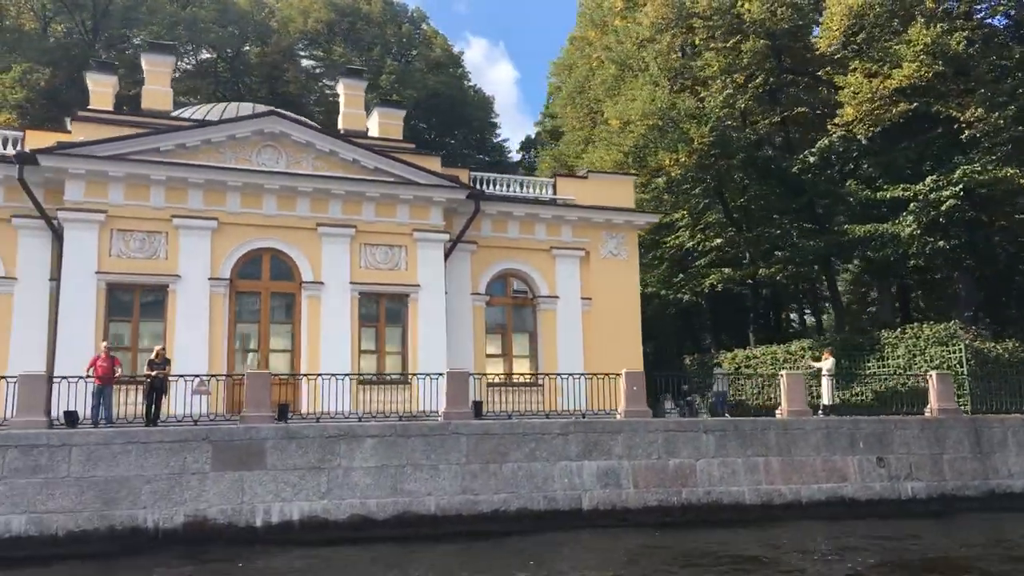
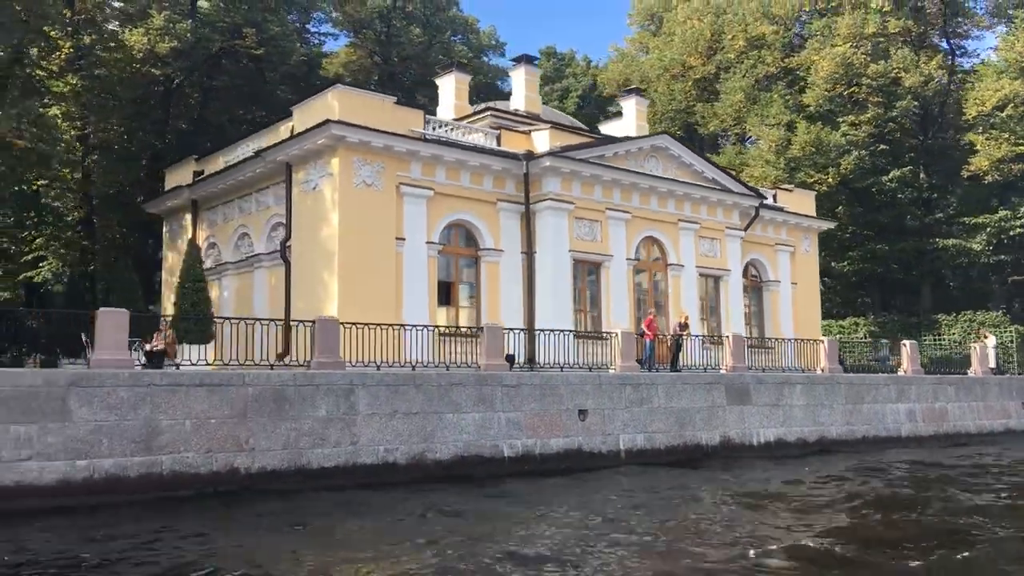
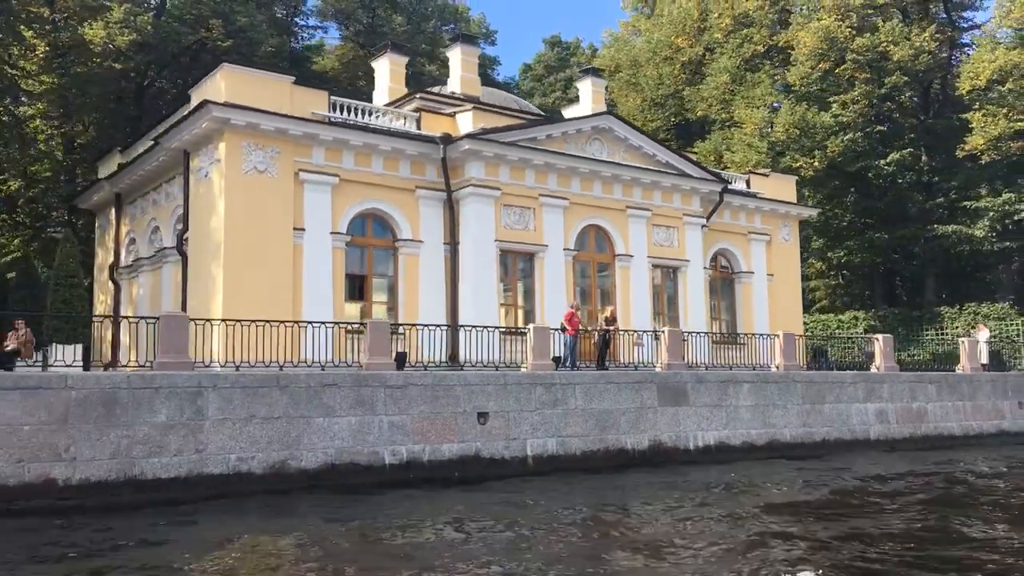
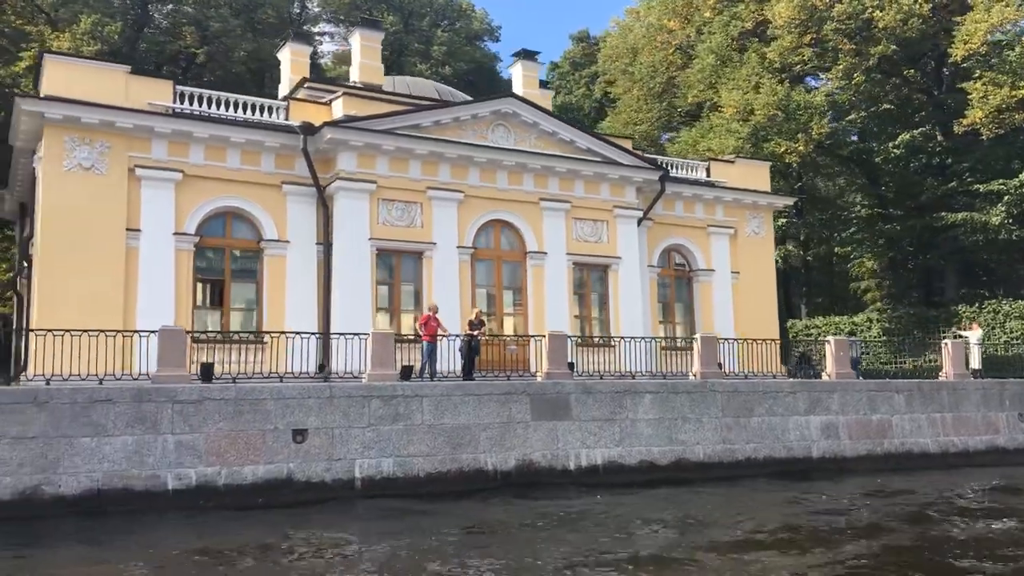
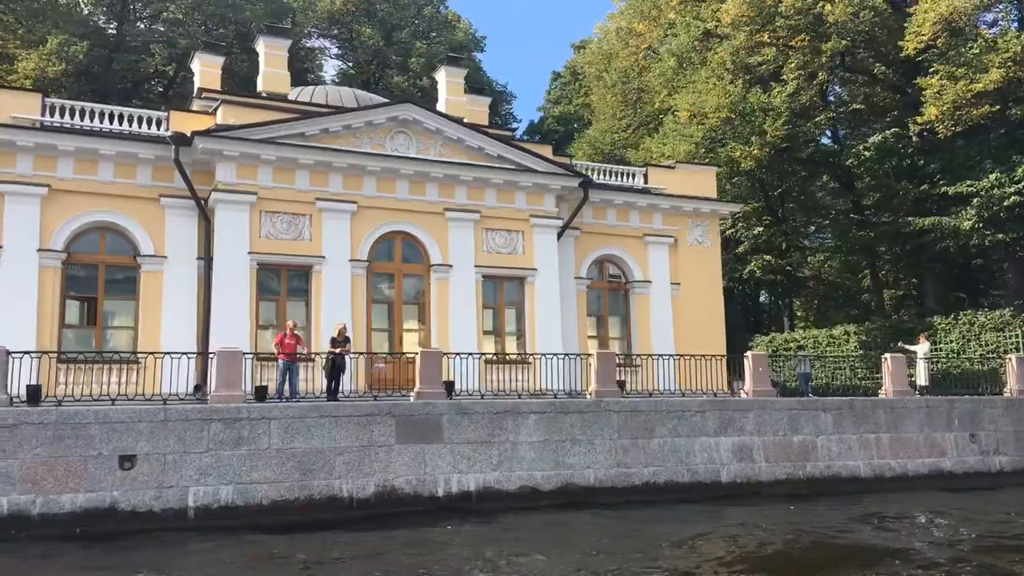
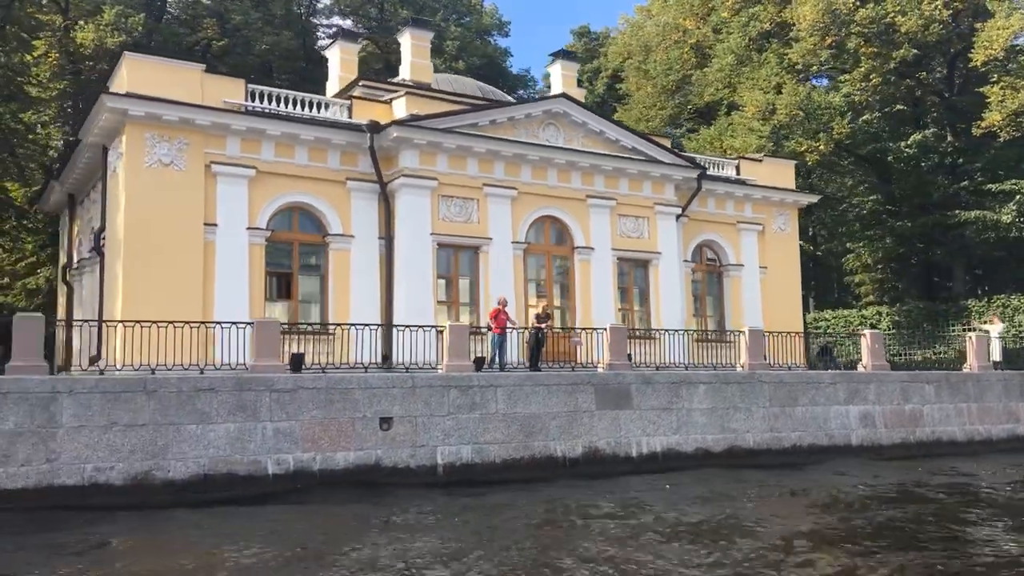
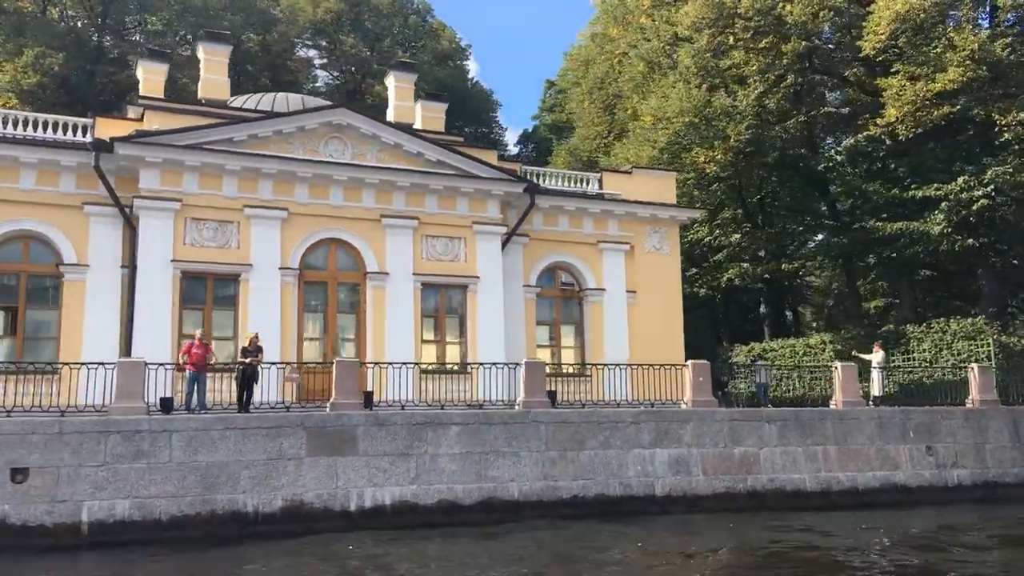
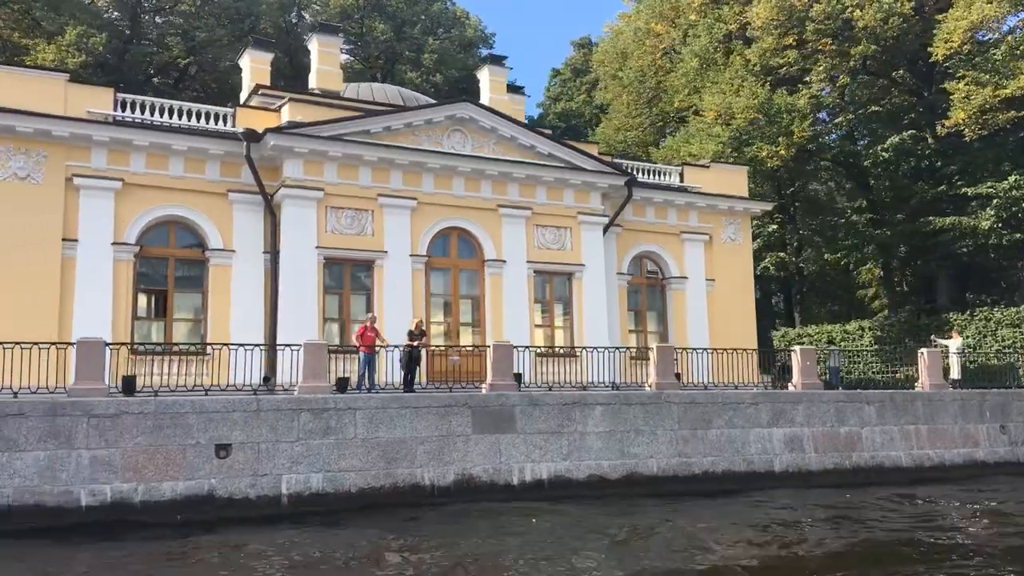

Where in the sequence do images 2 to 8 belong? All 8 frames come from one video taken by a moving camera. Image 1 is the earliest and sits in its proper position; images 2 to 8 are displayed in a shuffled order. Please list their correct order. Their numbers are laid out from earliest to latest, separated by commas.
7, 5, 8, 4, 6, 3, 2
